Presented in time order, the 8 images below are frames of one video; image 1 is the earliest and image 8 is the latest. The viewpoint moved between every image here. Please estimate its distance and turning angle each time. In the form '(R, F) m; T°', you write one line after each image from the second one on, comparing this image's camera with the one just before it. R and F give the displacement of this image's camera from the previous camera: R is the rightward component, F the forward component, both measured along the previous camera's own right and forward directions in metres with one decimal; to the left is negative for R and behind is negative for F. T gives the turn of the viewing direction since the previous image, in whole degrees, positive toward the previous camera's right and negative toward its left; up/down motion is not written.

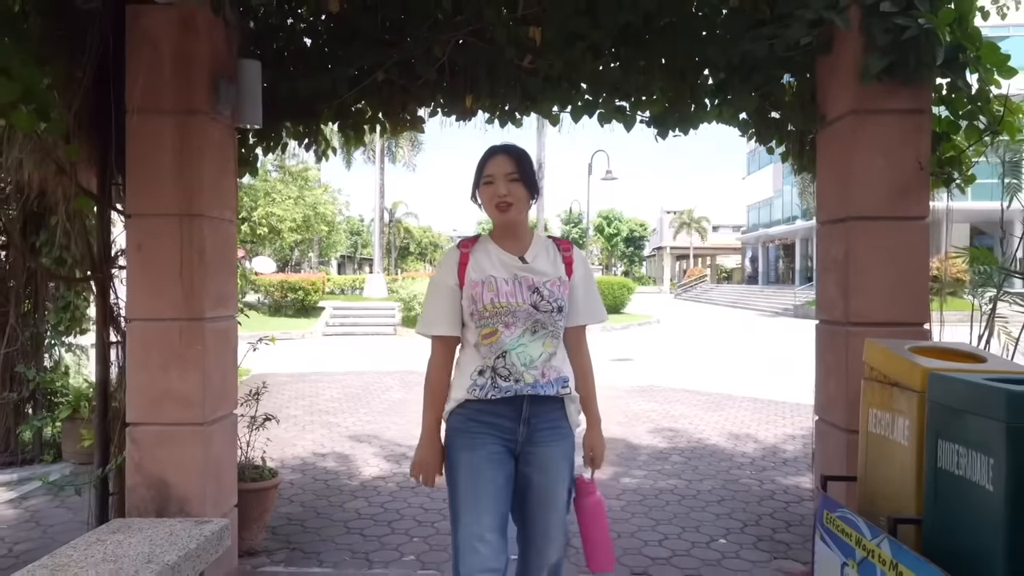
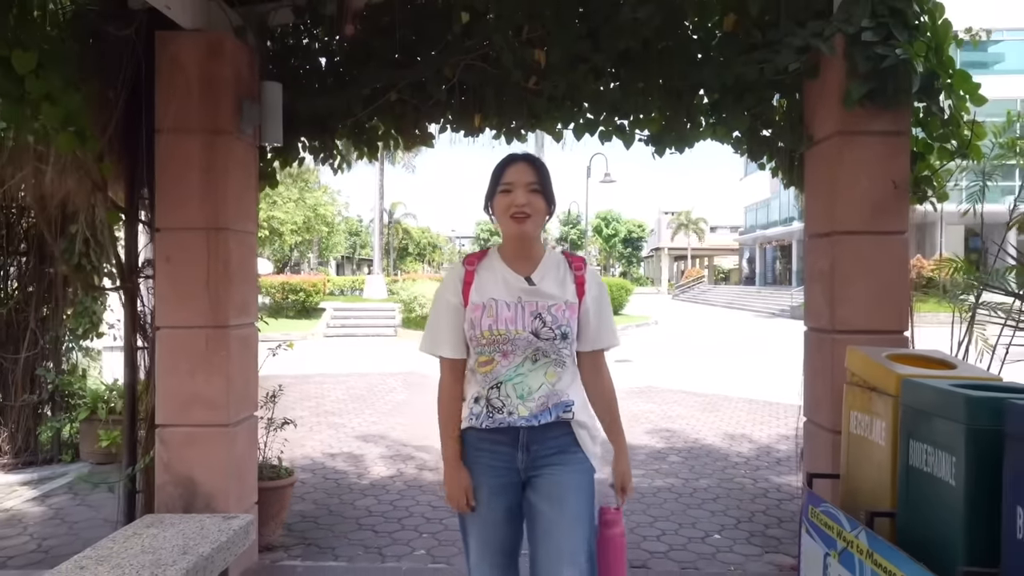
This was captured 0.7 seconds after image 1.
(0.0, -0.2) m; 0°
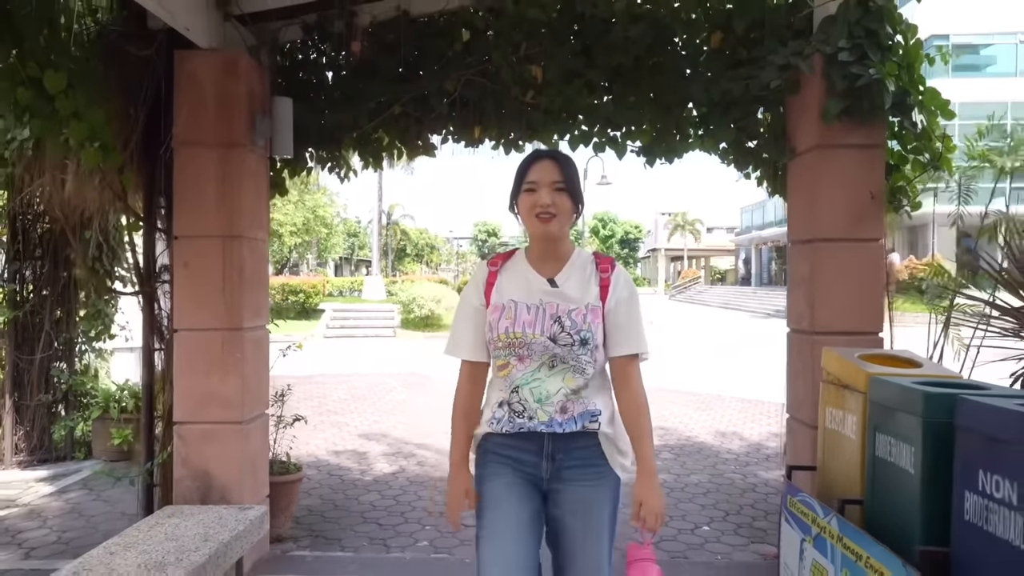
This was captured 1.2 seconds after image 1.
(0.0, -0.2) m; 0°
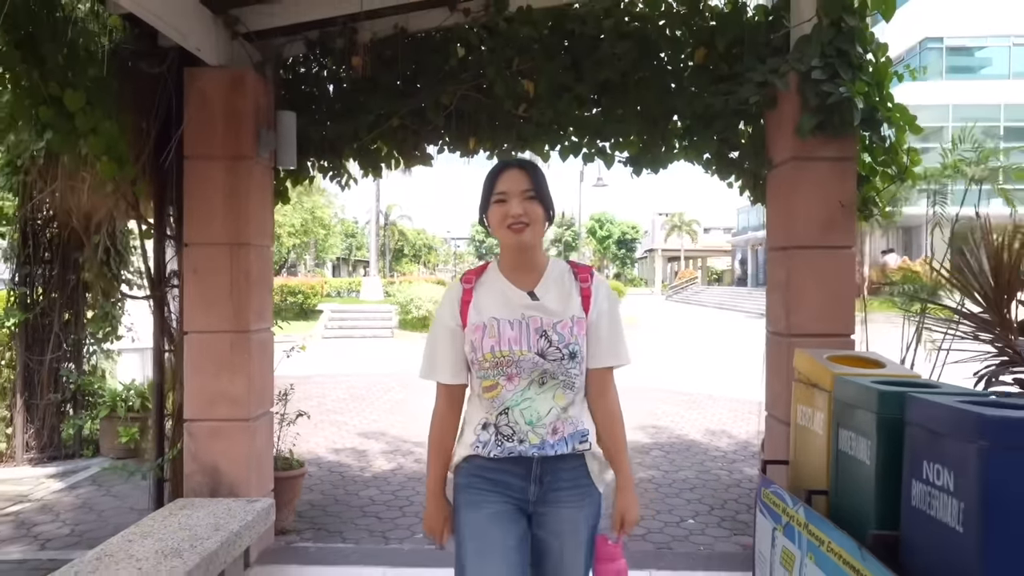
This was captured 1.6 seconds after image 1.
(0.0, -0.2) m; 0°
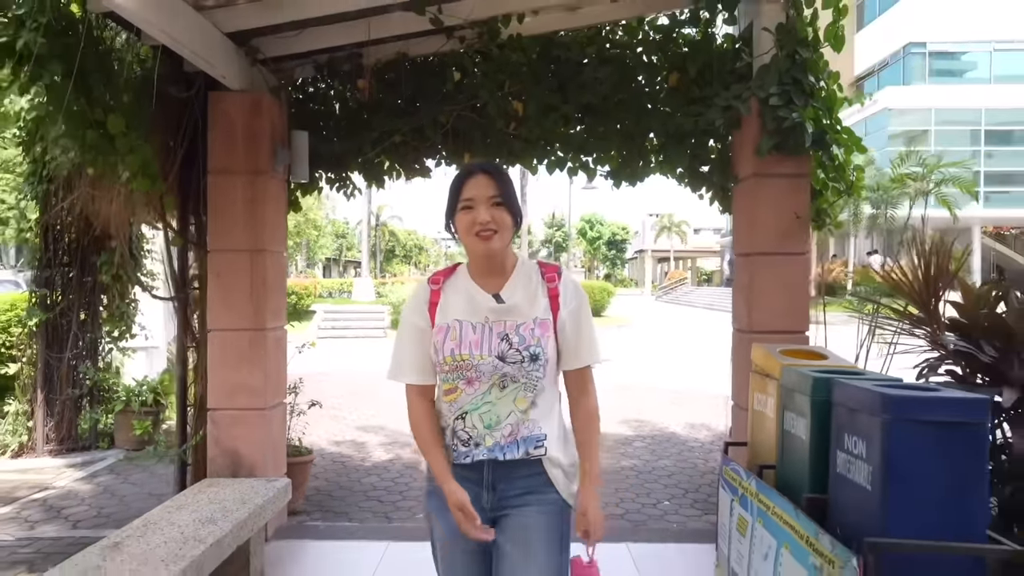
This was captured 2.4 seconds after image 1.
(0.0, -0.4) m; +1°
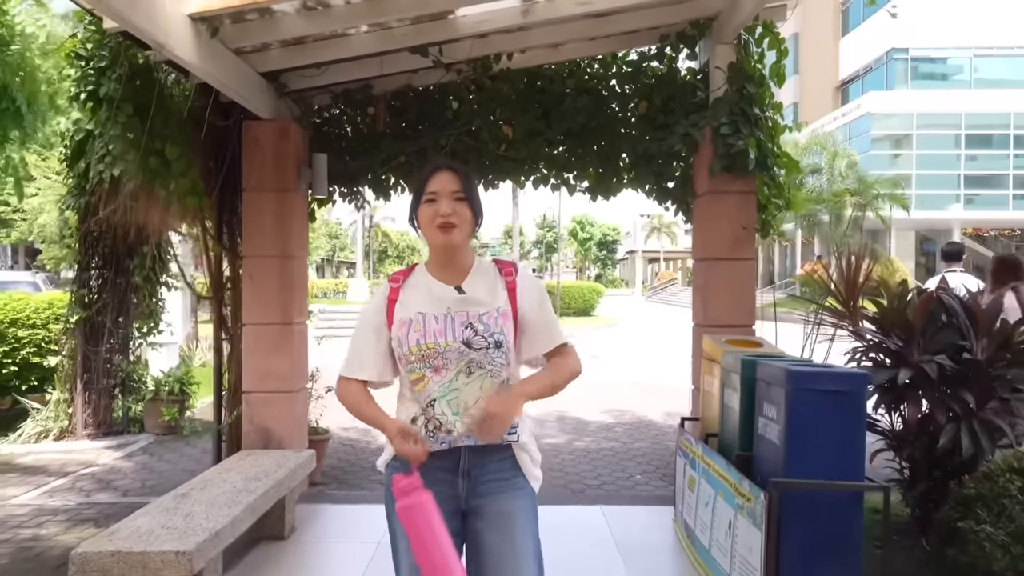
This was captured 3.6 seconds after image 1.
(0.0, -0.7) m; +1°
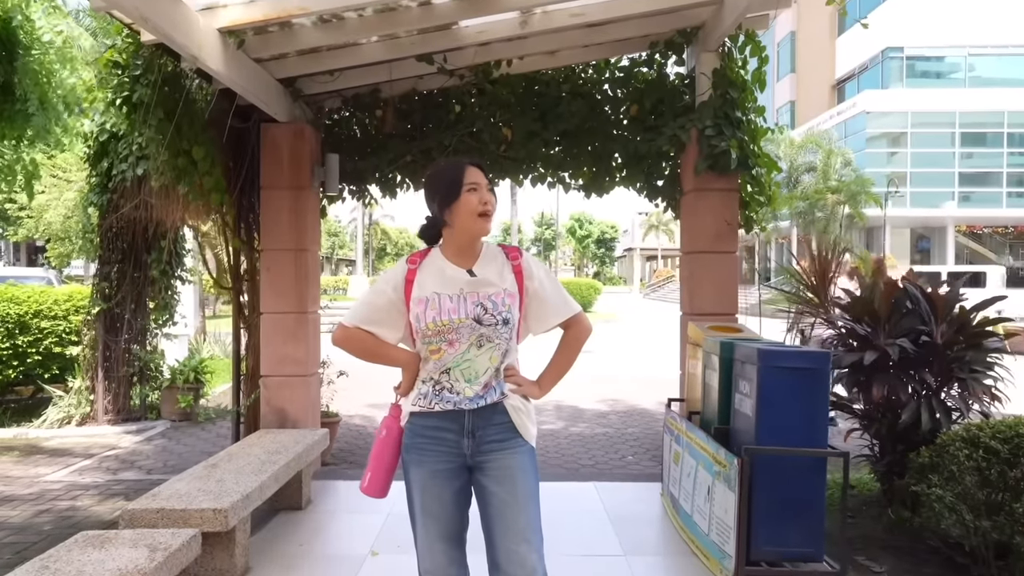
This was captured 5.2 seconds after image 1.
(0.0, -0.3) m; 0°
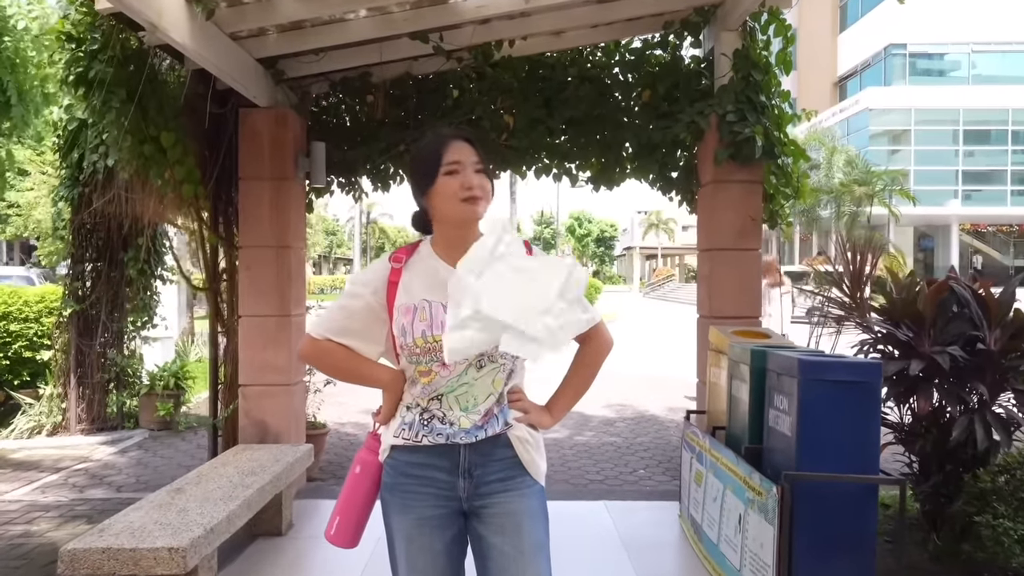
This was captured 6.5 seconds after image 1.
(0.0, +0.4) m; 0°
